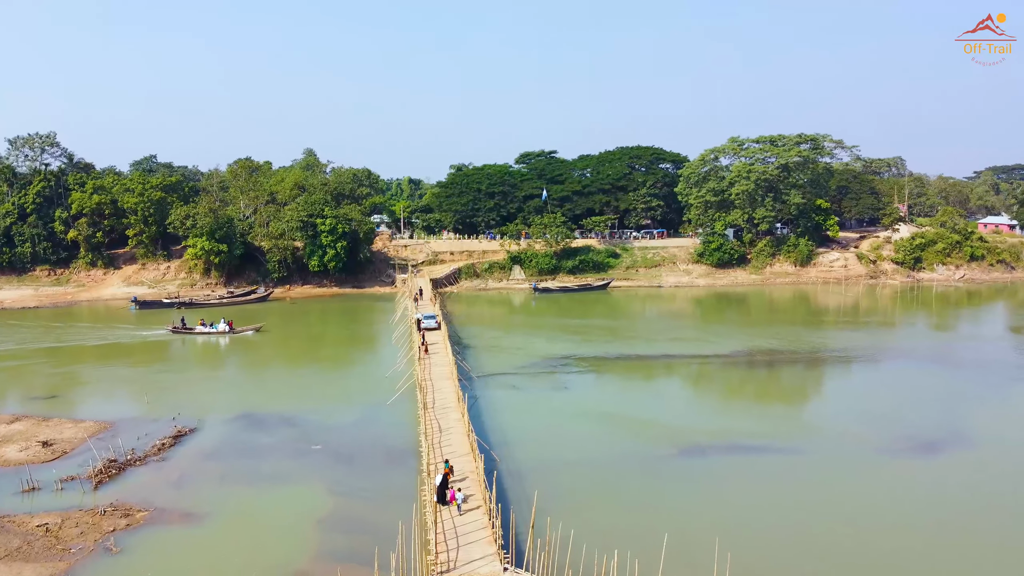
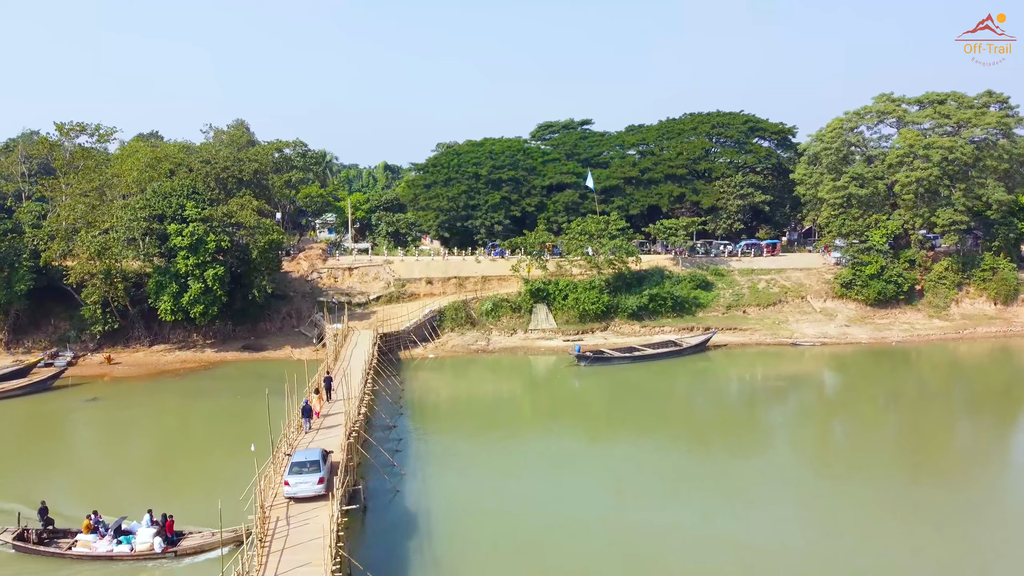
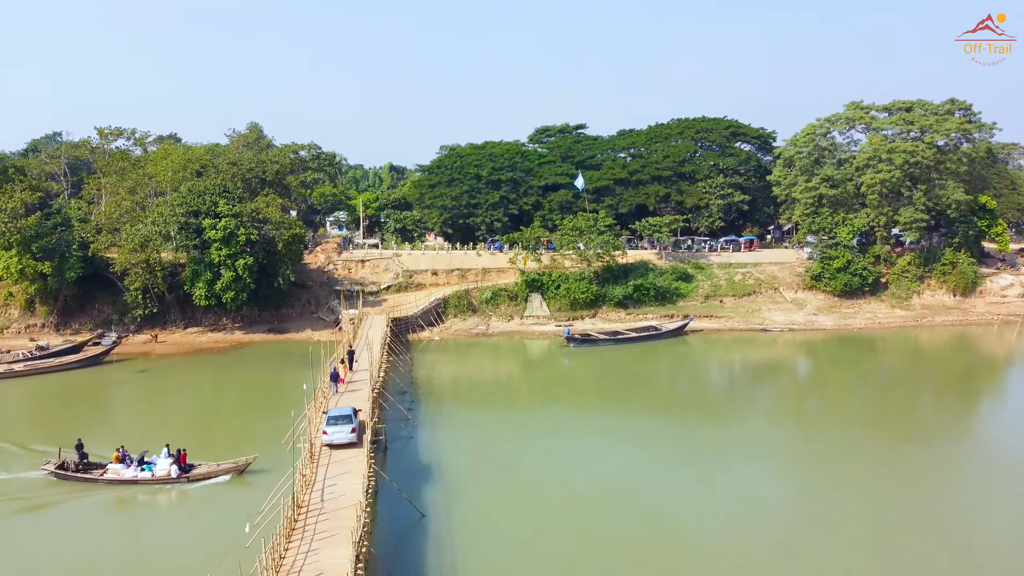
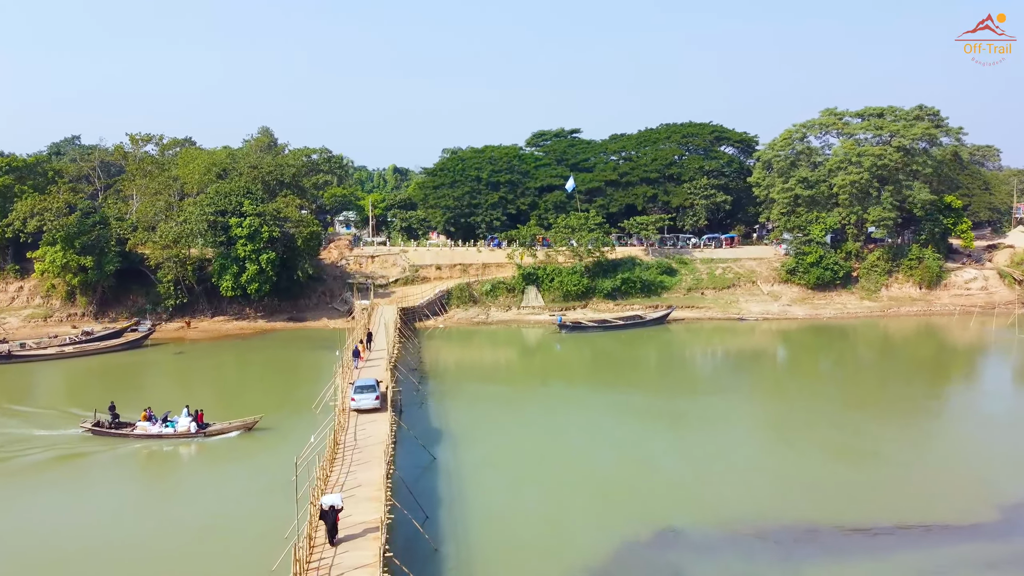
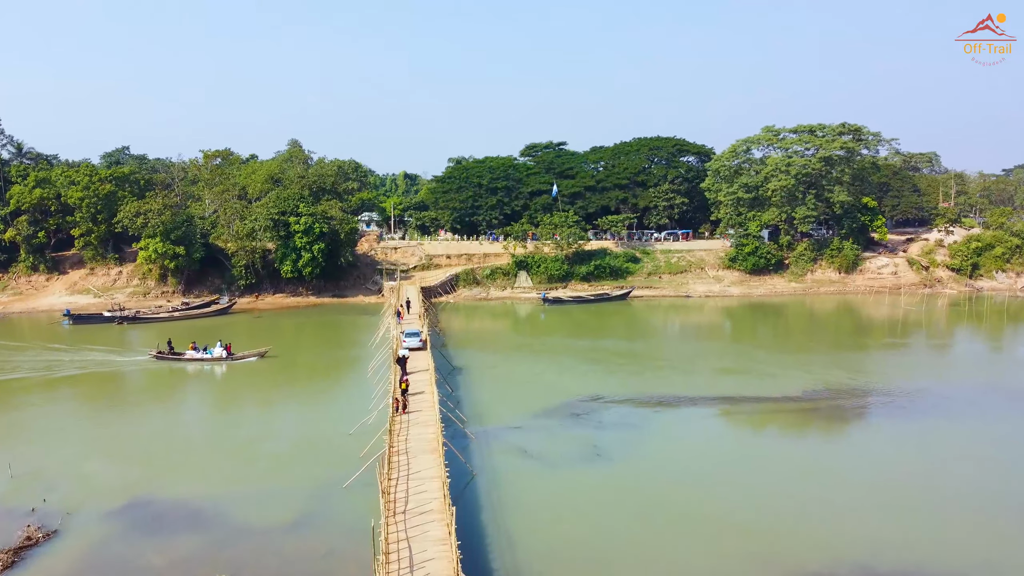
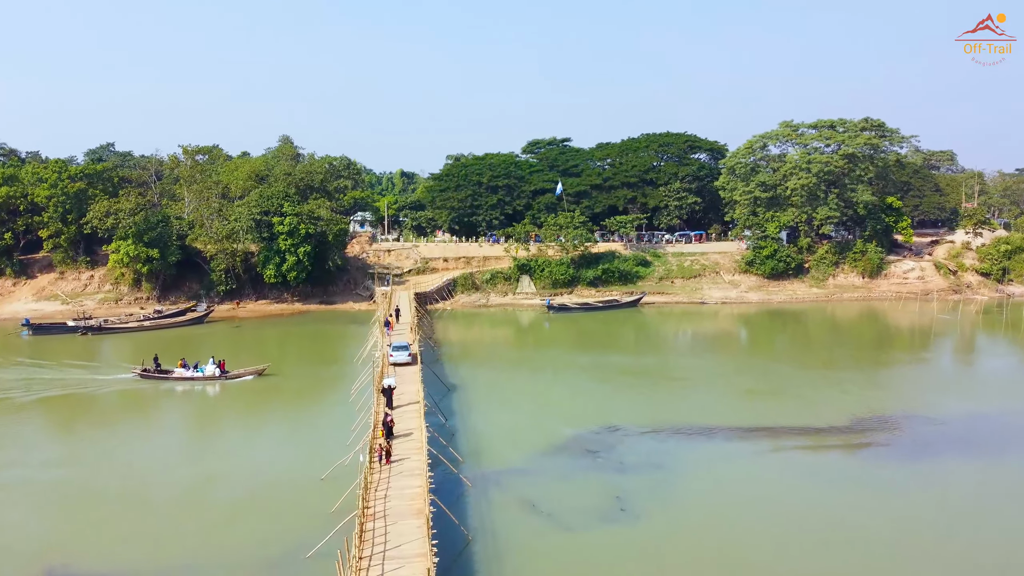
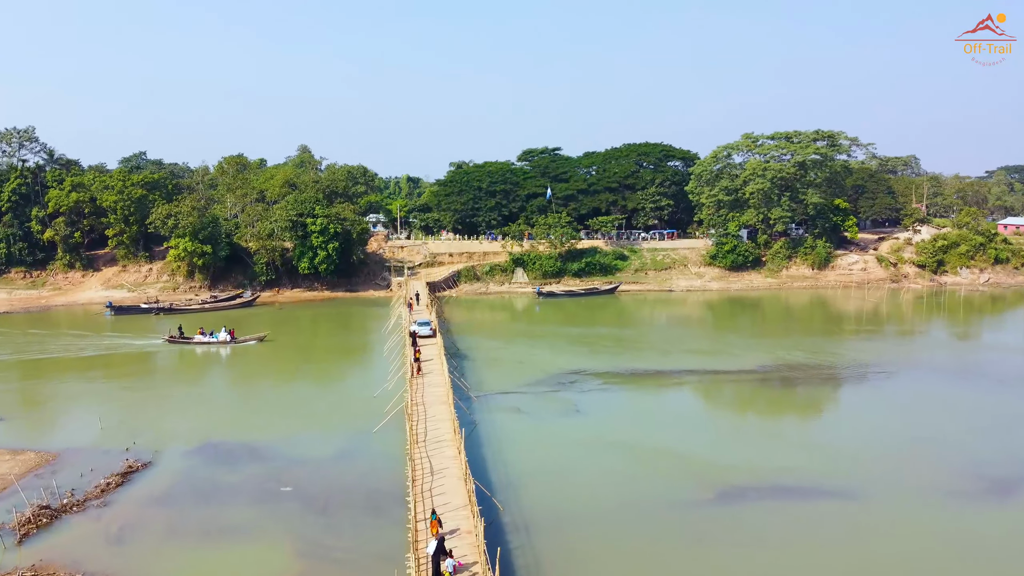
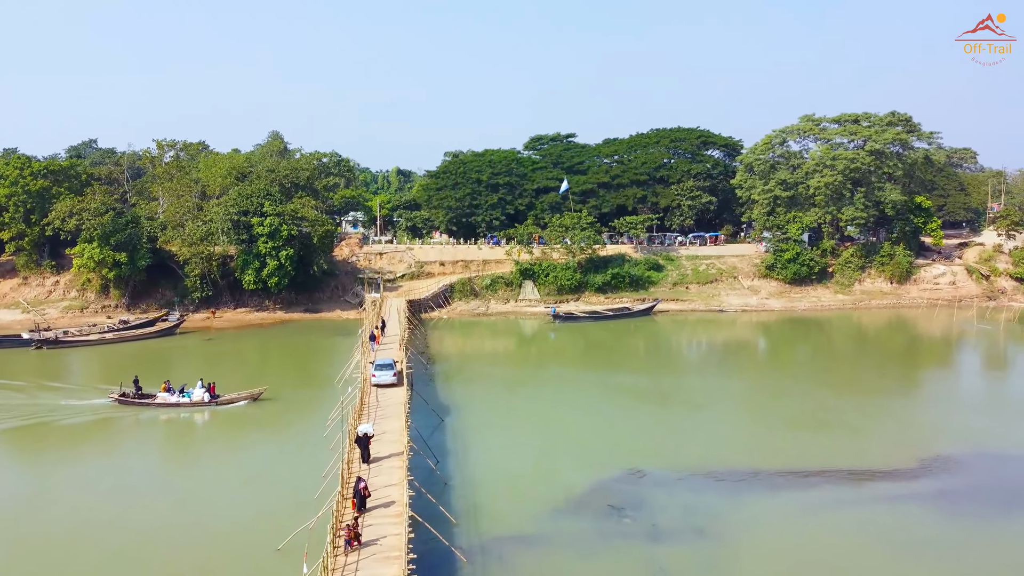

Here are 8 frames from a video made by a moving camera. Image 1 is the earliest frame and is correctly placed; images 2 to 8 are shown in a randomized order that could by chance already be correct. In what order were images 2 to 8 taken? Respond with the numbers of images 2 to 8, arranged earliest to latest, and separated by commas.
7, 5, 6, 8, 4, 3, 2
